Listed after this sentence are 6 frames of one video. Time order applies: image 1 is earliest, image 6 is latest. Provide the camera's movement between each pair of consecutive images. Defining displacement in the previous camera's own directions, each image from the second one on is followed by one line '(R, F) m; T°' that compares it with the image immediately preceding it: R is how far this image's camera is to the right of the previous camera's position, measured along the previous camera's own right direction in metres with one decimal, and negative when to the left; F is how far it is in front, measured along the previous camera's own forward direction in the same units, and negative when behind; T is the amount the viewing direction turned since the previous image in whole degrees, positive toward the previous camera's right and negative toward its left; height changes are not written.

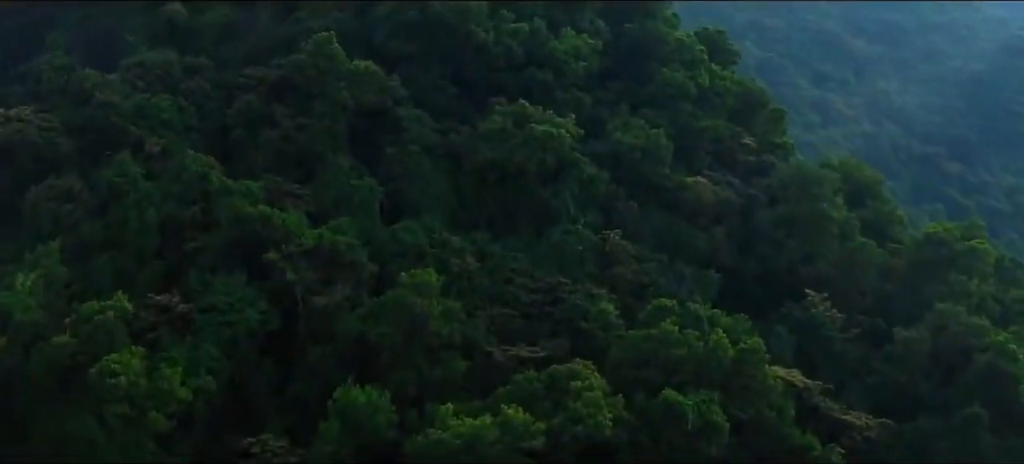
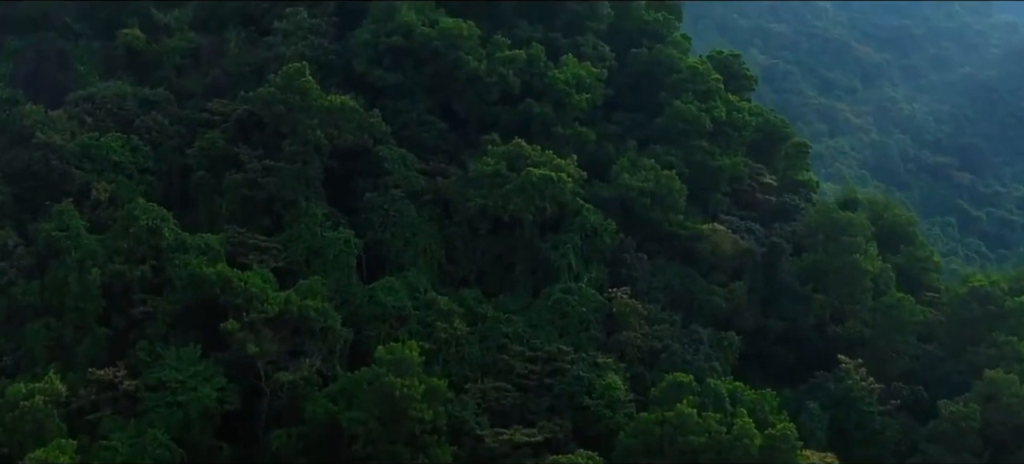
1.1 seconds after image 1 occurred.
(0.0, +1.9) m; 0°
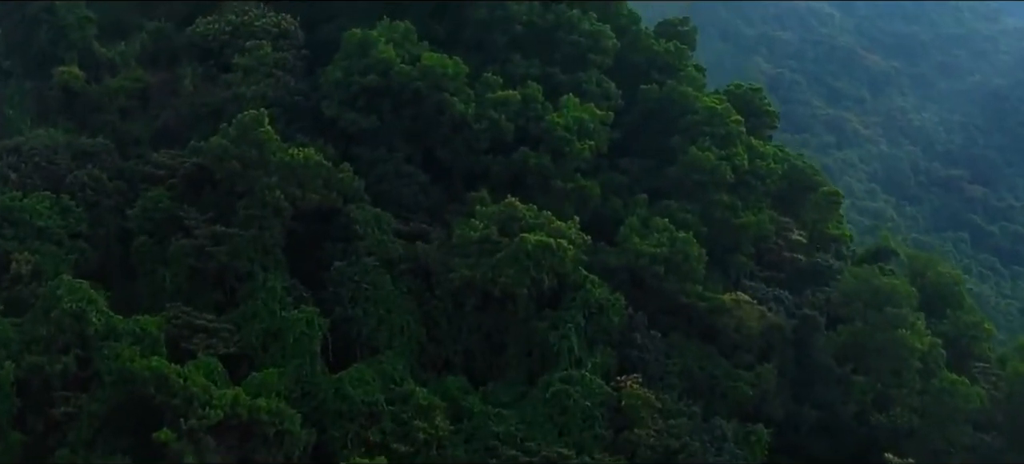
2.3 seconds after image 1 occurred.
(+0.1, +2.1) m; 0°
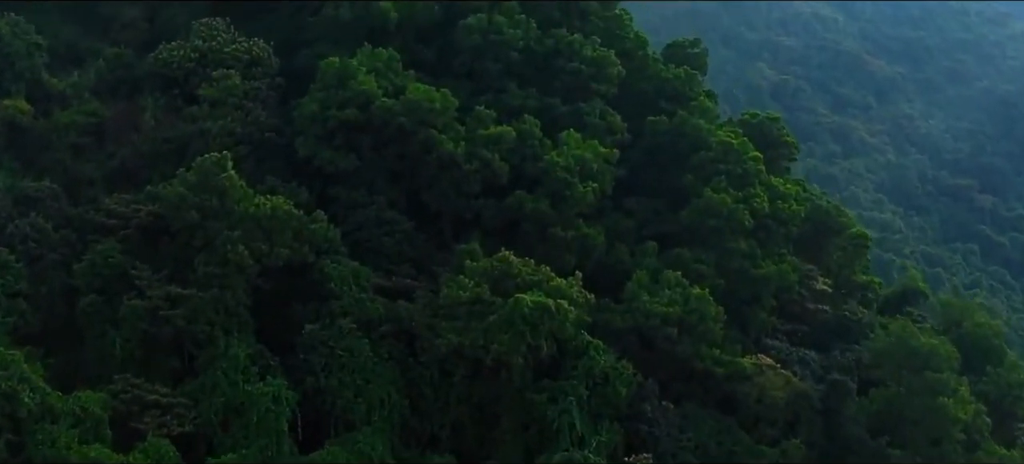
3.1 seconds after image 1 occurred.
(0.0, +1.4) m; 0°
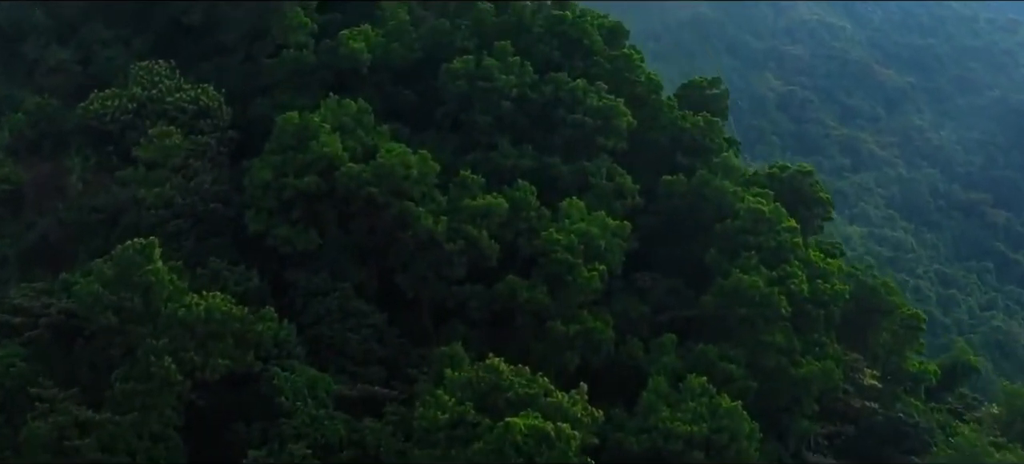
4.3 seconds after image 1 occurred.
(0.0, +2.1) m; 0°
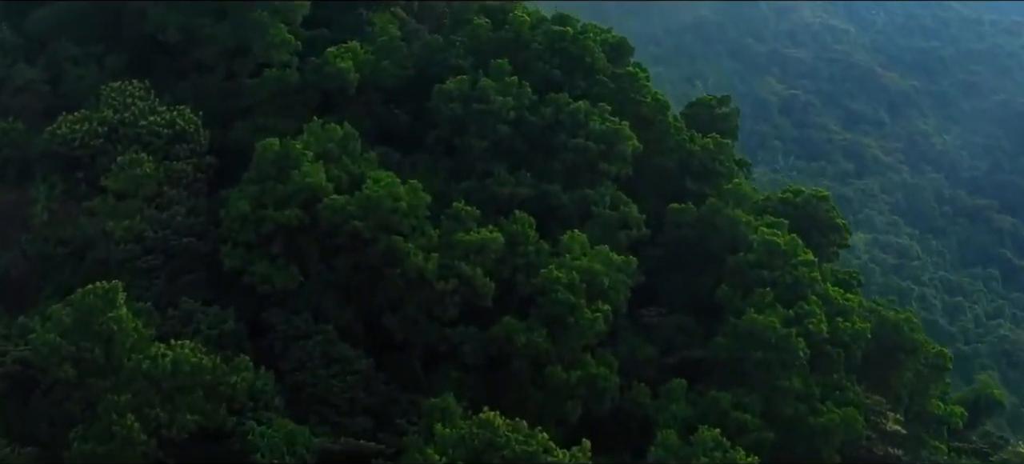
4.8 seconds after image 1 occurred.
(0.0, +0.8) m; 0°
